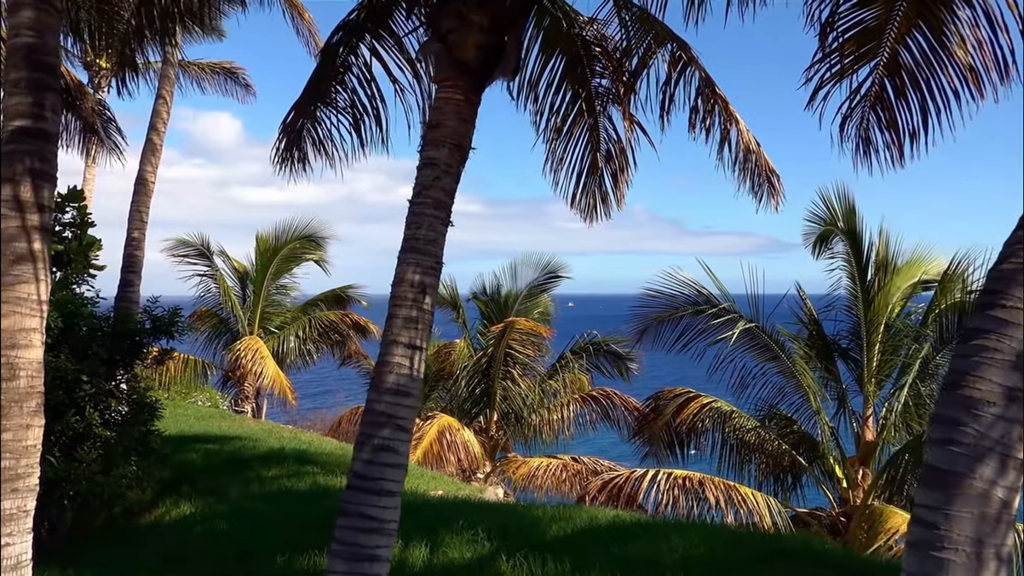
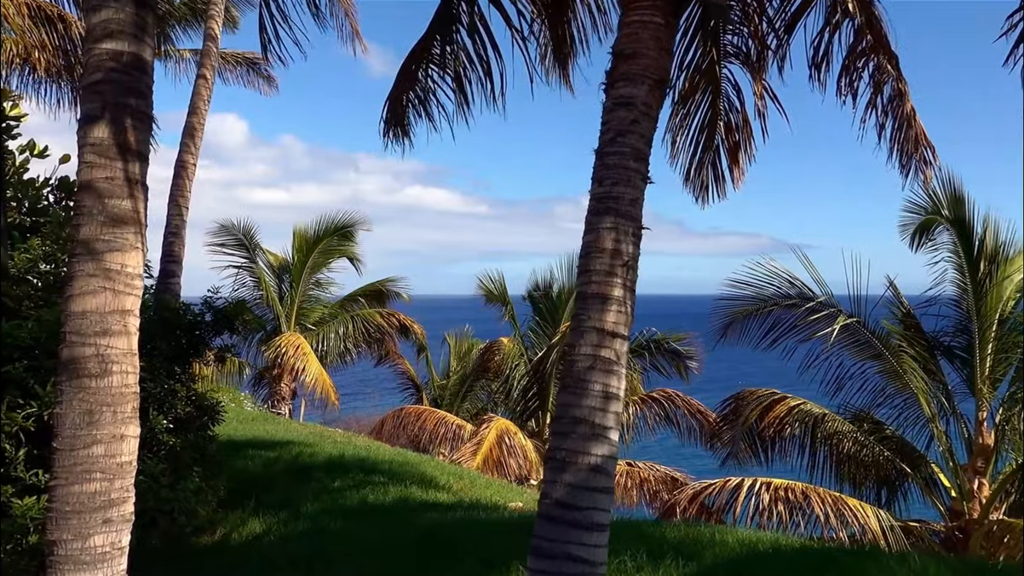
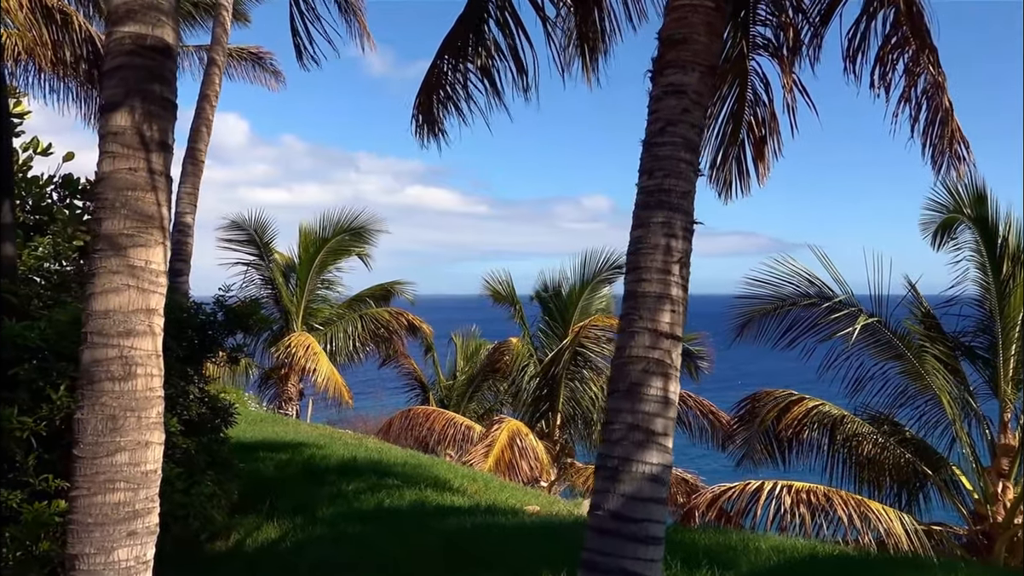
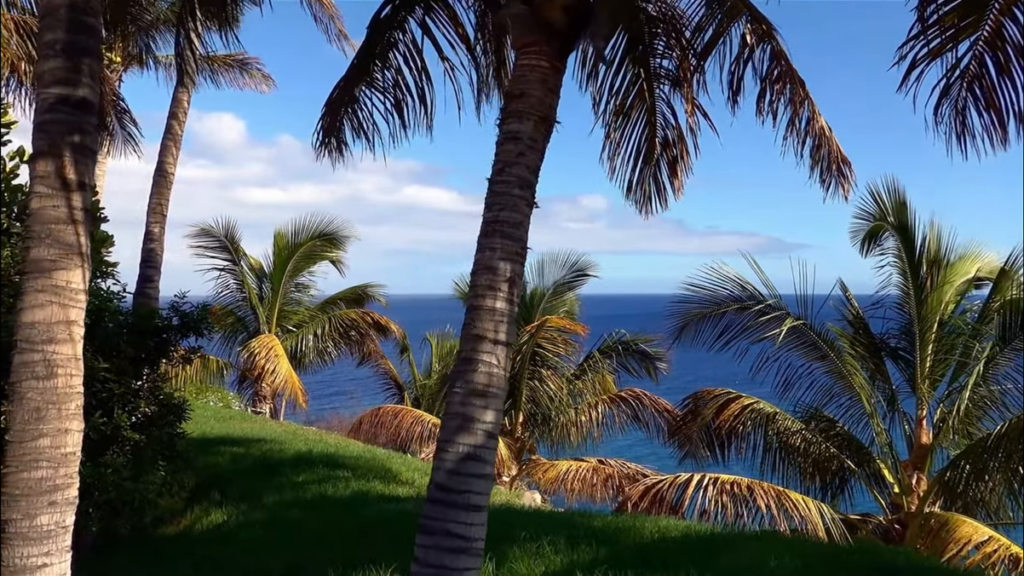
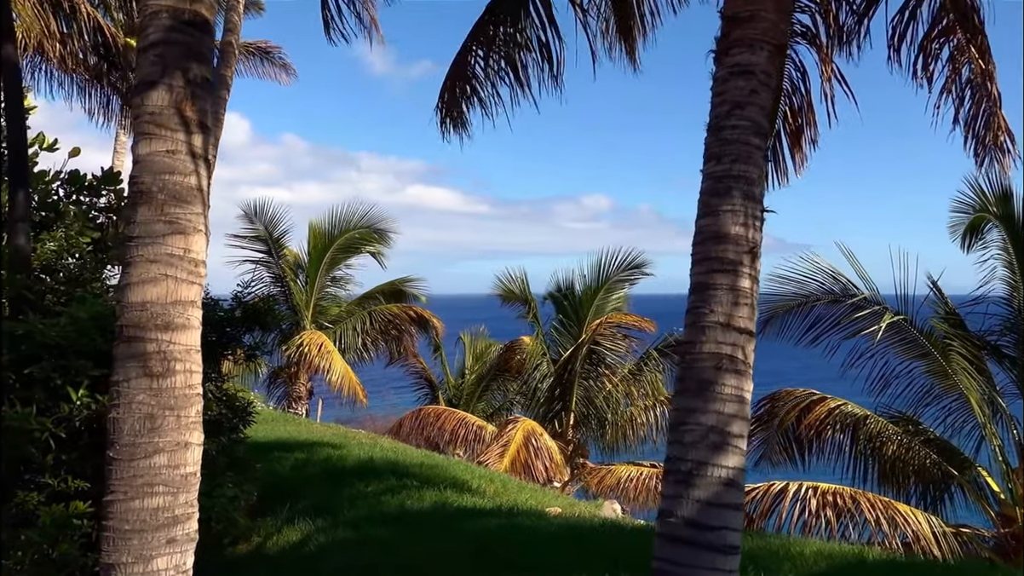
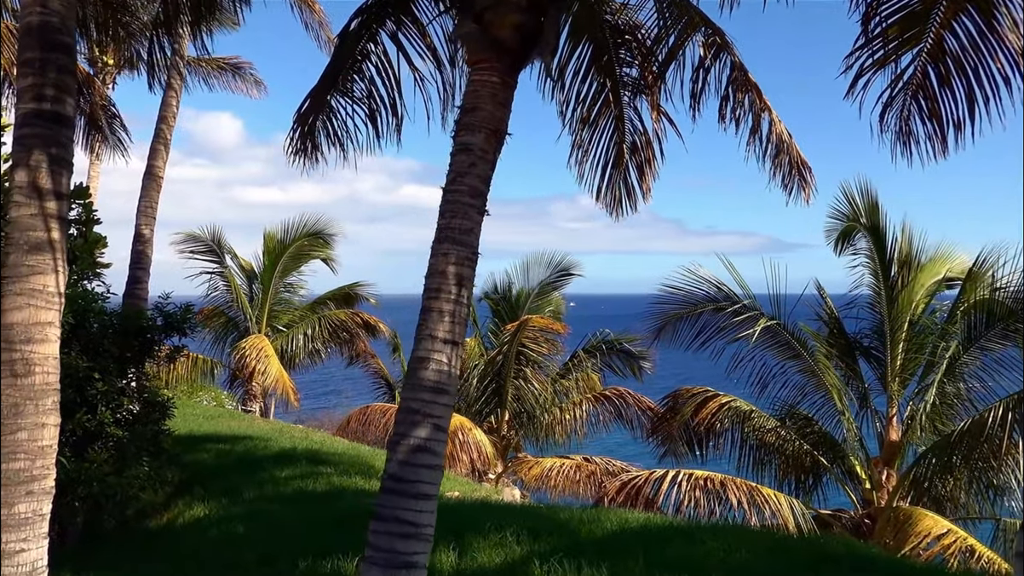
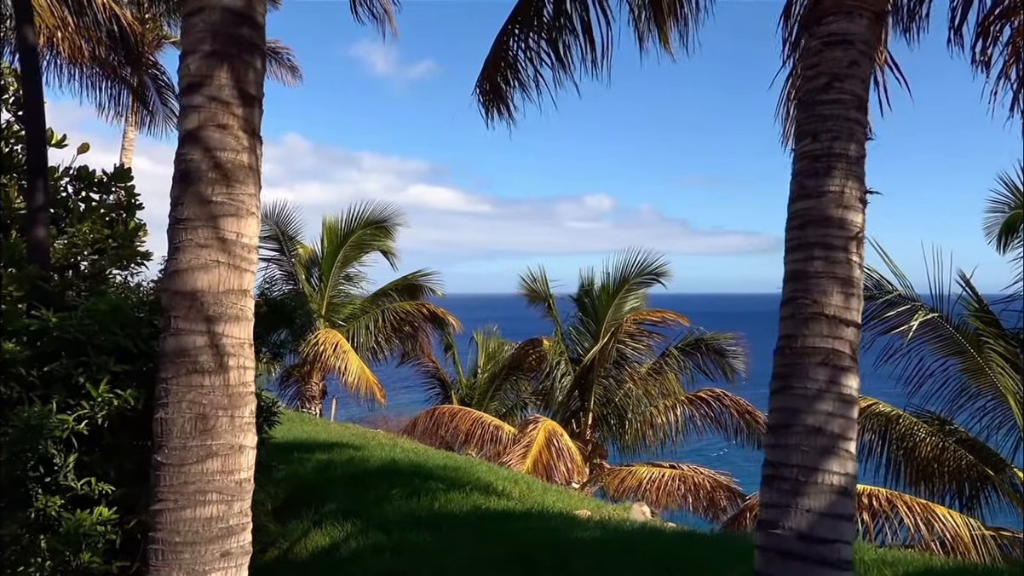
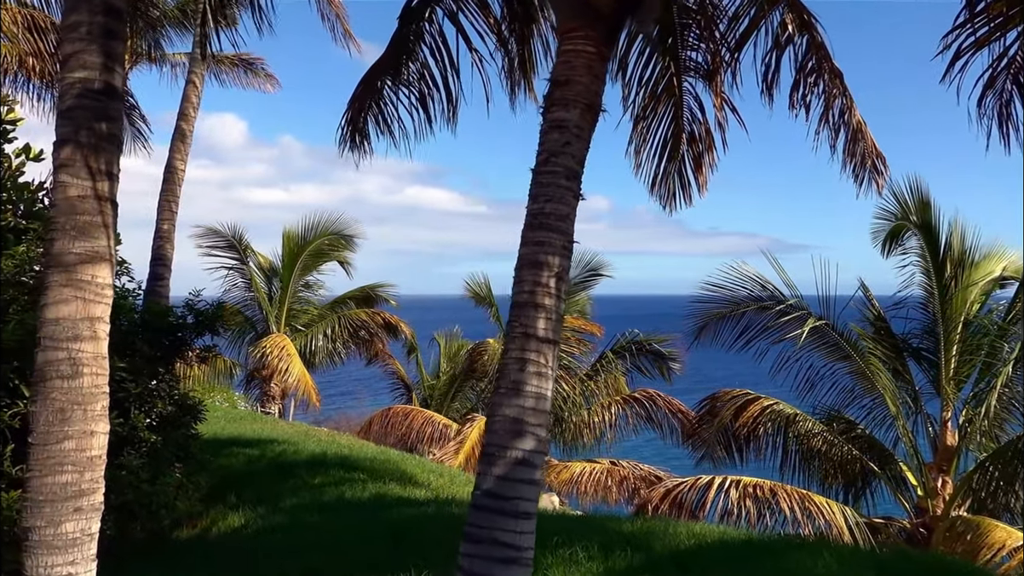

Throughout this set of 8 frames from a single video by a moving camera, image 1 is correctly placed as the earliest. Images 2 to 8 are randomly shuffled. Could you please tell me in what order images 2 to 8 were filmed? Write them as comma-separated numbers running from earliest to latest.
6, 4, 8, 2, 3, 5, 7
